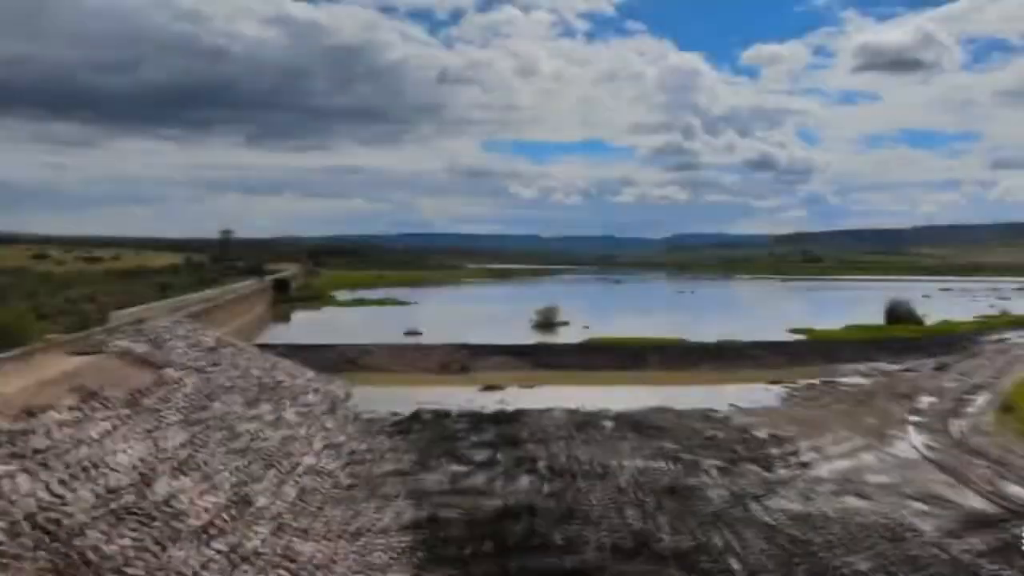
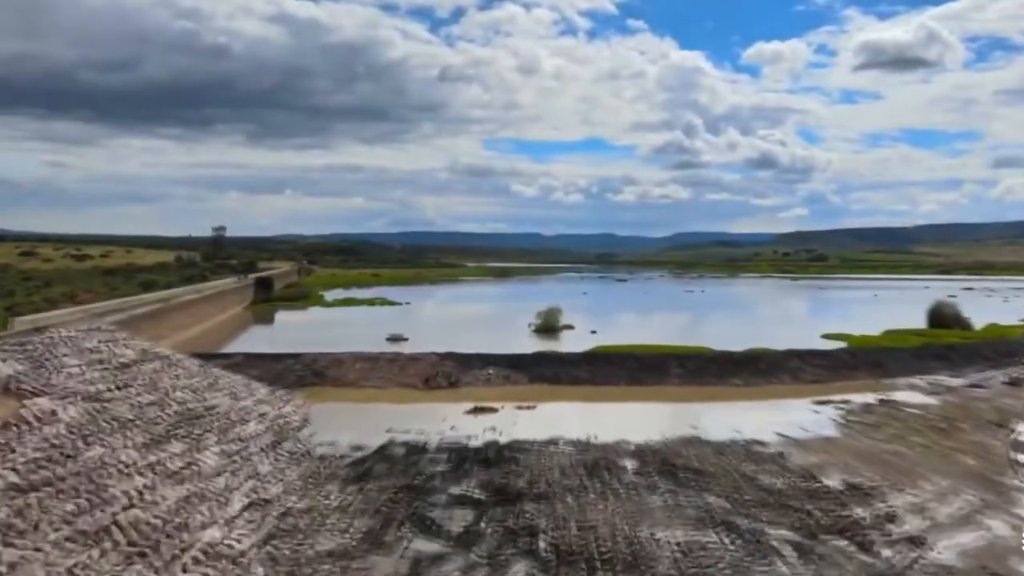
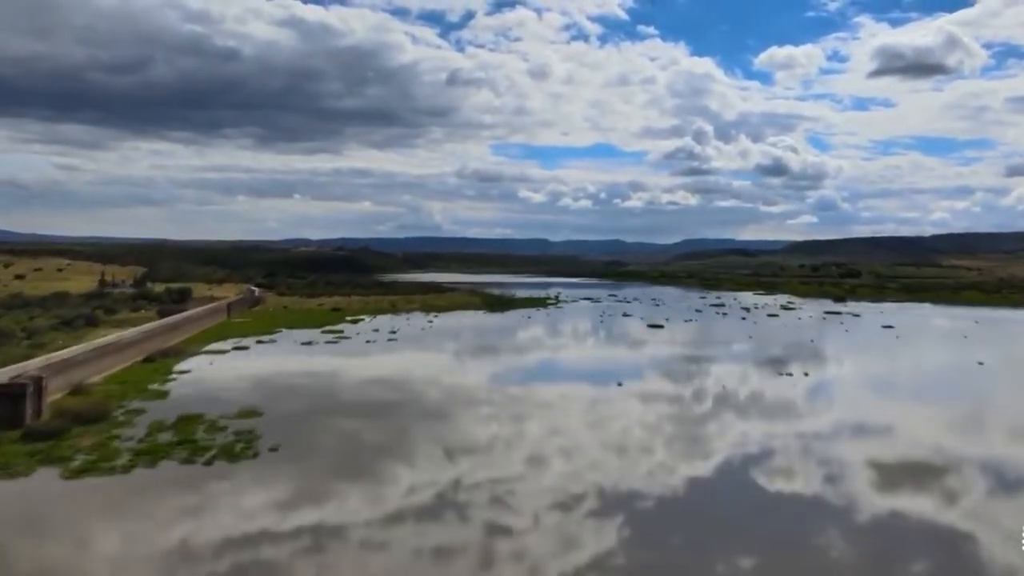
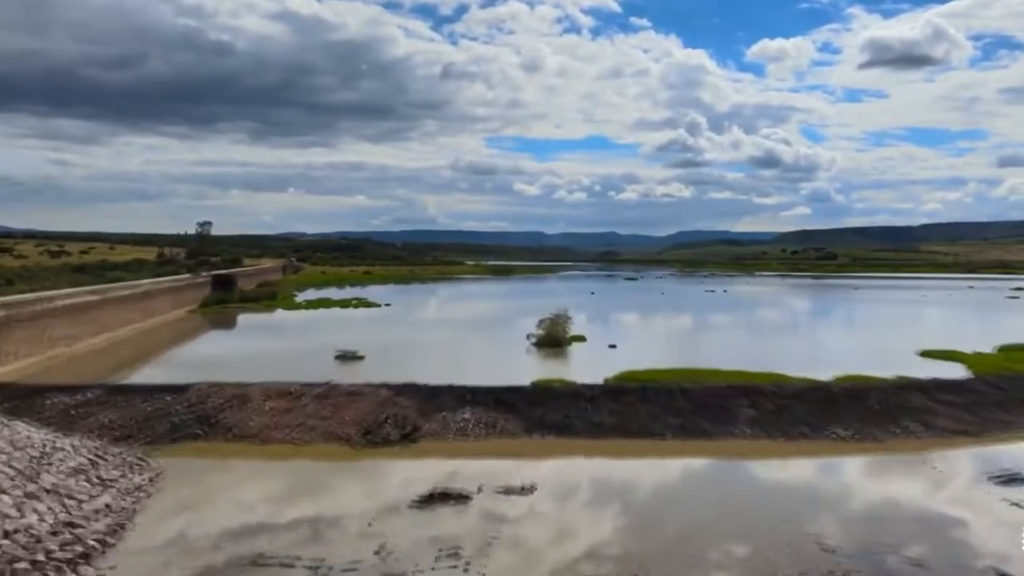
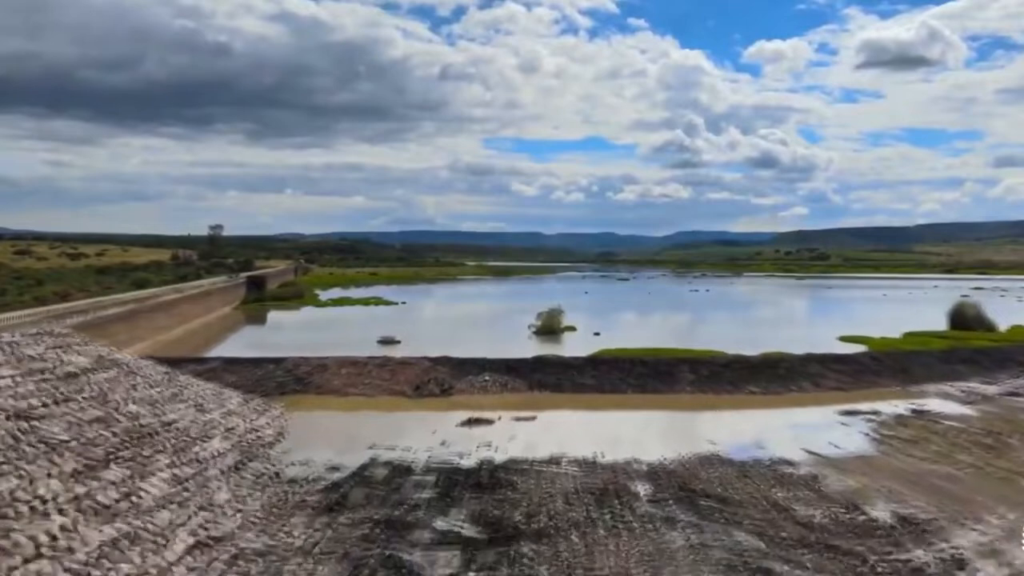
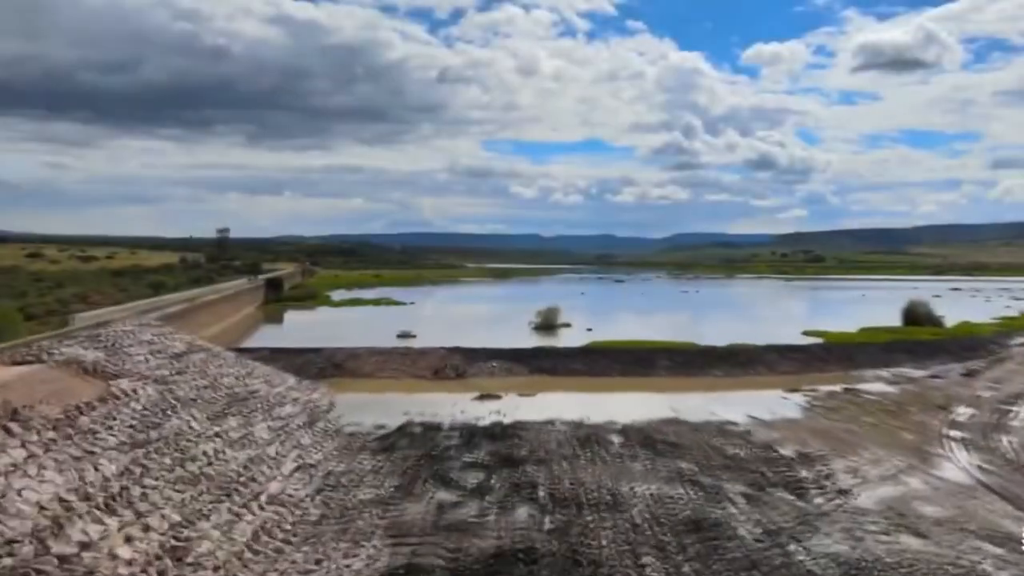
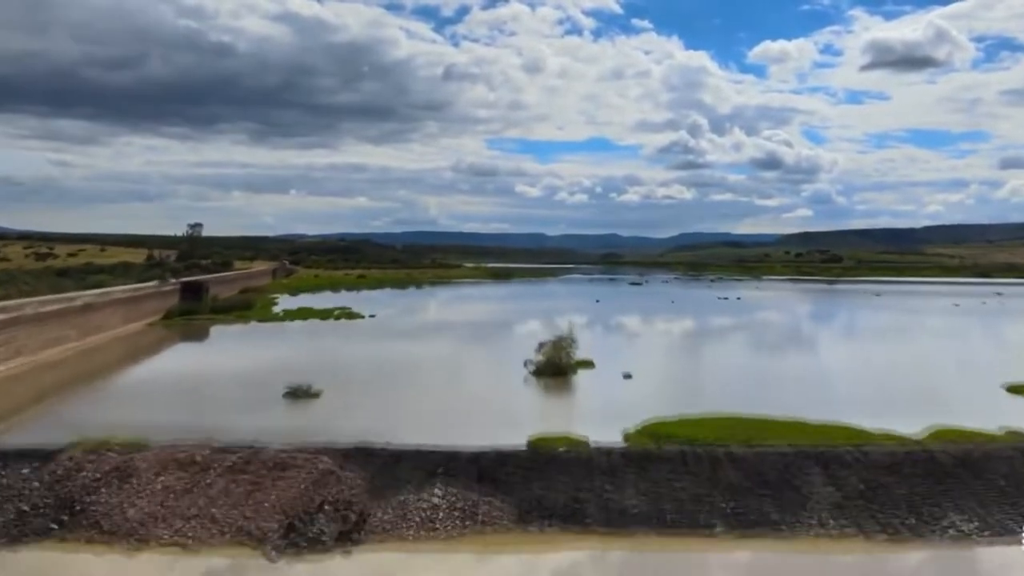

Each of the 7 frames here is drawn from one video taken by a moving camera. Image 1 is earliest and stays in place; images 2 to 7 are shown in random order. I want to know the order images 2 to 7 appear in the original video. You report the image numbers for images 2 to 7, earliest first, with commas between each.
6, 2, 5, 4, 7, 3
